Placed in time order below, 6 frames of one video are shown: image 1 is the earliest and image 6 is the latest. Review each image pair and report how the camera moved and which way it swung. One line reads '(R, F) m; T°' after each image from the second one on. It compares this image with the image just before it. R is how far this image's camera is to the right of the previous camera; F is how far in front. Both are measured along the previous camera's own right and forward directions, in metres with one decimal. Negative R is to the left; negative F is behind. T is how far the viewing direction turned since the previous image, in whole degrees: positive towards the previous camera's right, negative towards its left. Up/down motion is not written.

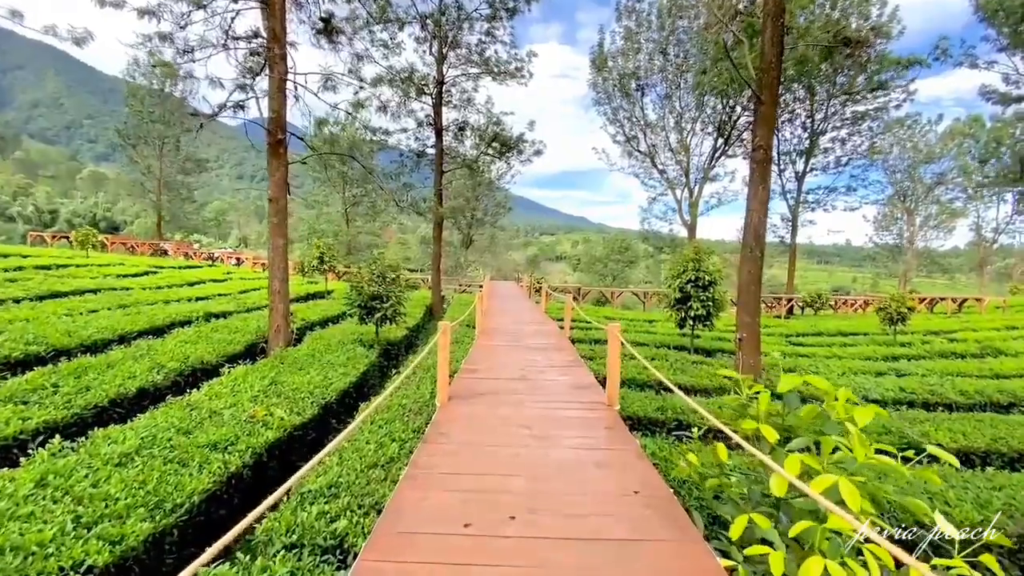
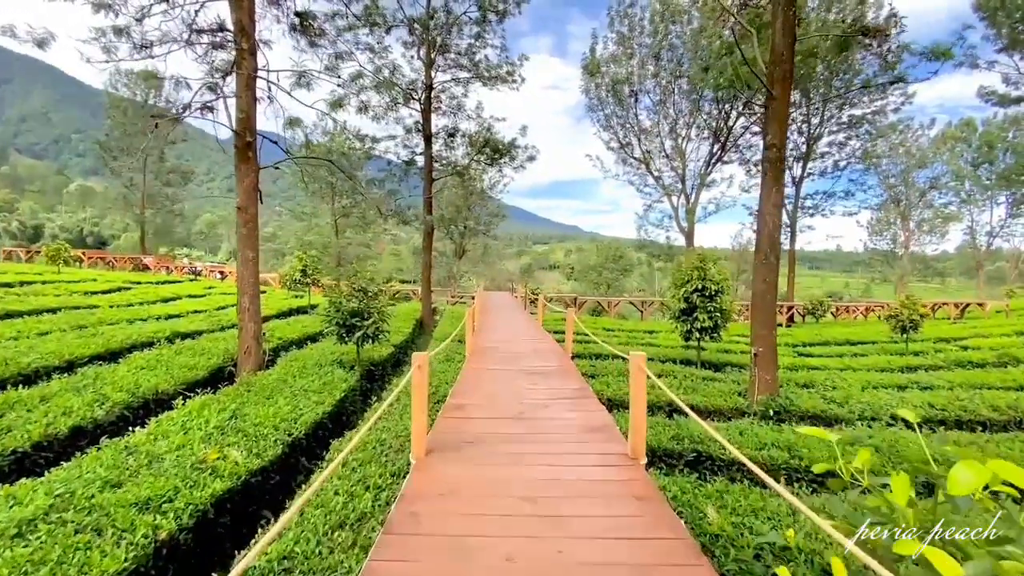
(0.0, +0.7) m; +1°
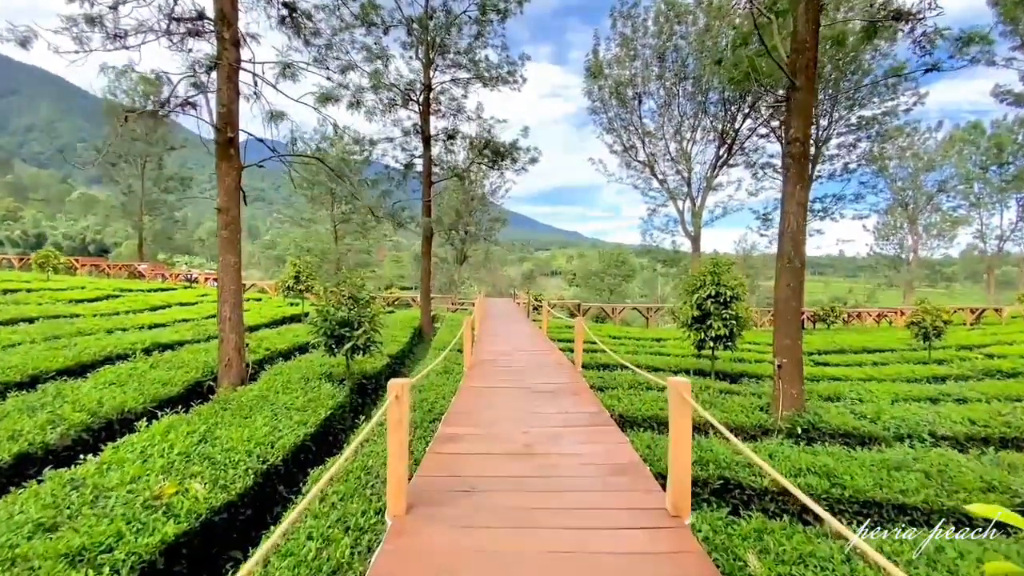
(0.0, +0.6) m; 0°
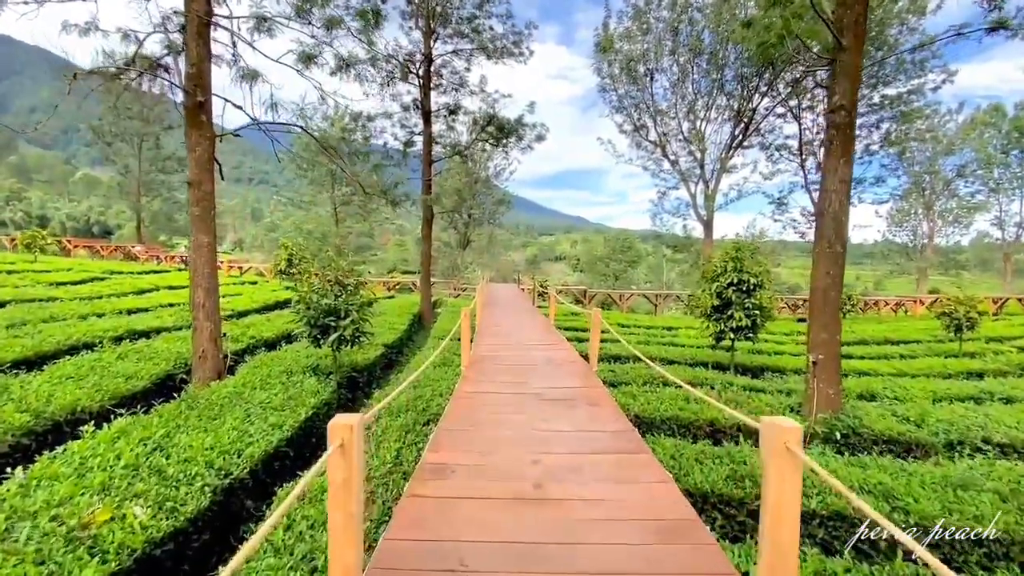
(0.0, +0.7) m; 0°
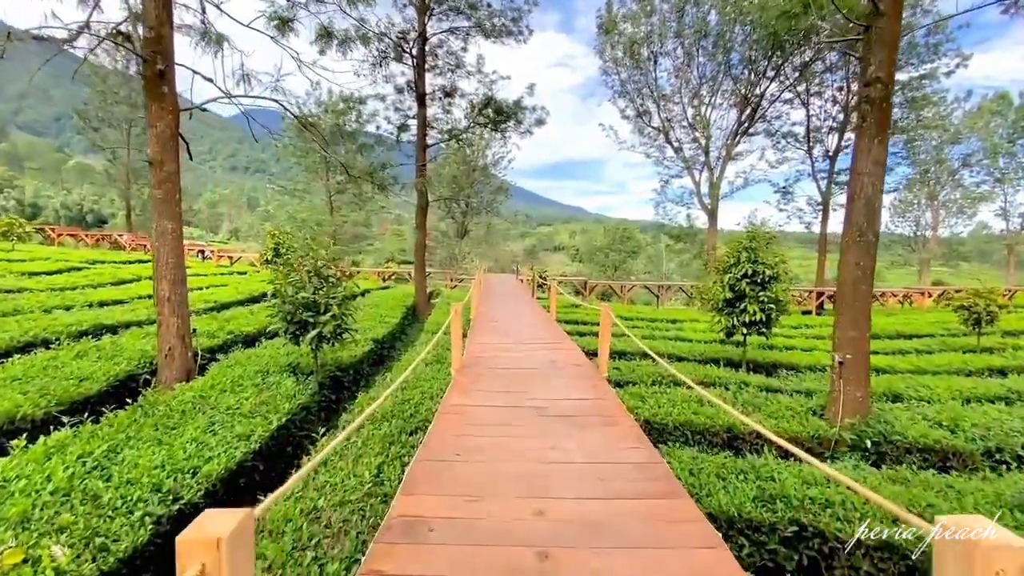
(0.0, +0.6) m; 0°
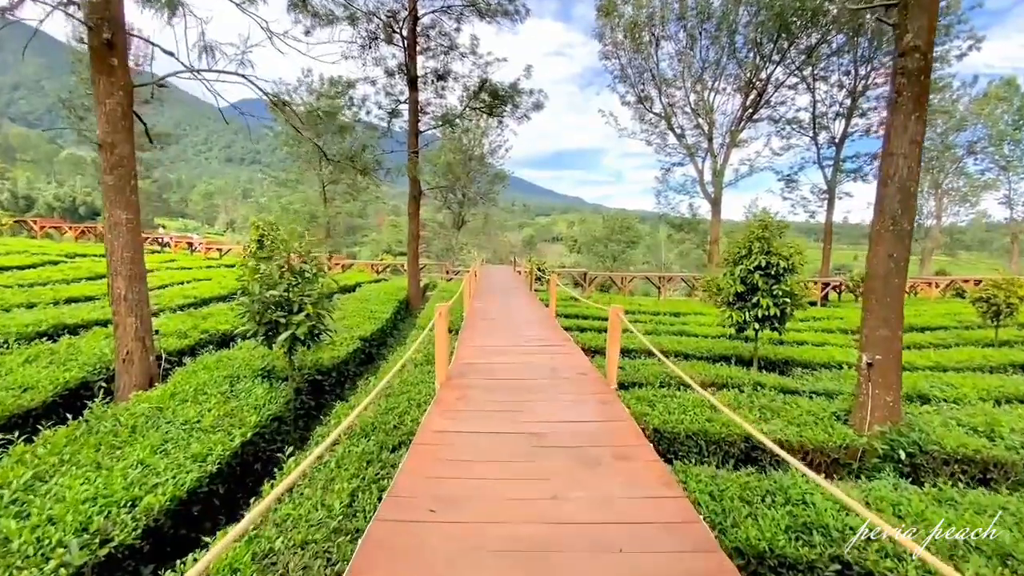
(0.0, +0.6) m; 0°
